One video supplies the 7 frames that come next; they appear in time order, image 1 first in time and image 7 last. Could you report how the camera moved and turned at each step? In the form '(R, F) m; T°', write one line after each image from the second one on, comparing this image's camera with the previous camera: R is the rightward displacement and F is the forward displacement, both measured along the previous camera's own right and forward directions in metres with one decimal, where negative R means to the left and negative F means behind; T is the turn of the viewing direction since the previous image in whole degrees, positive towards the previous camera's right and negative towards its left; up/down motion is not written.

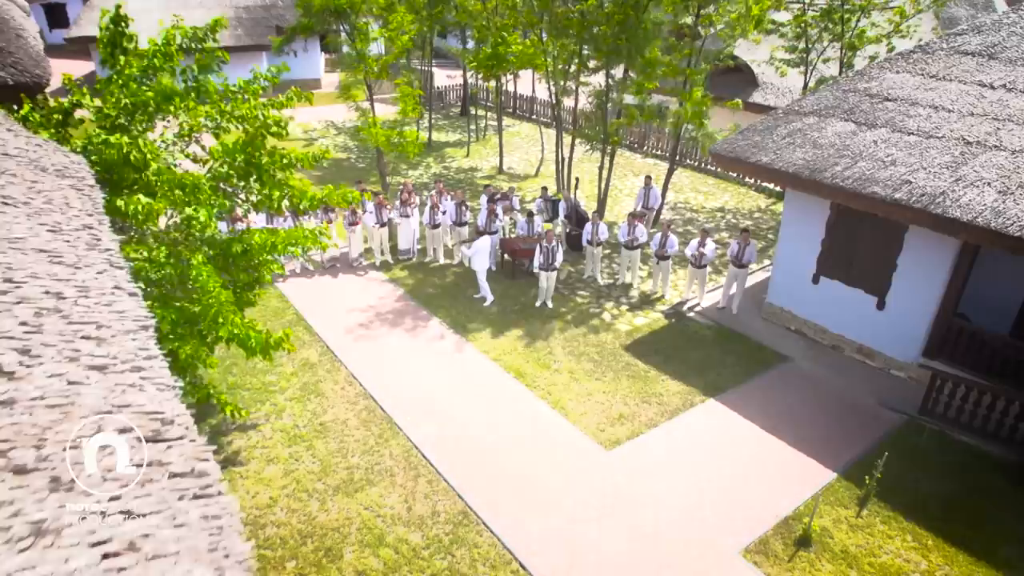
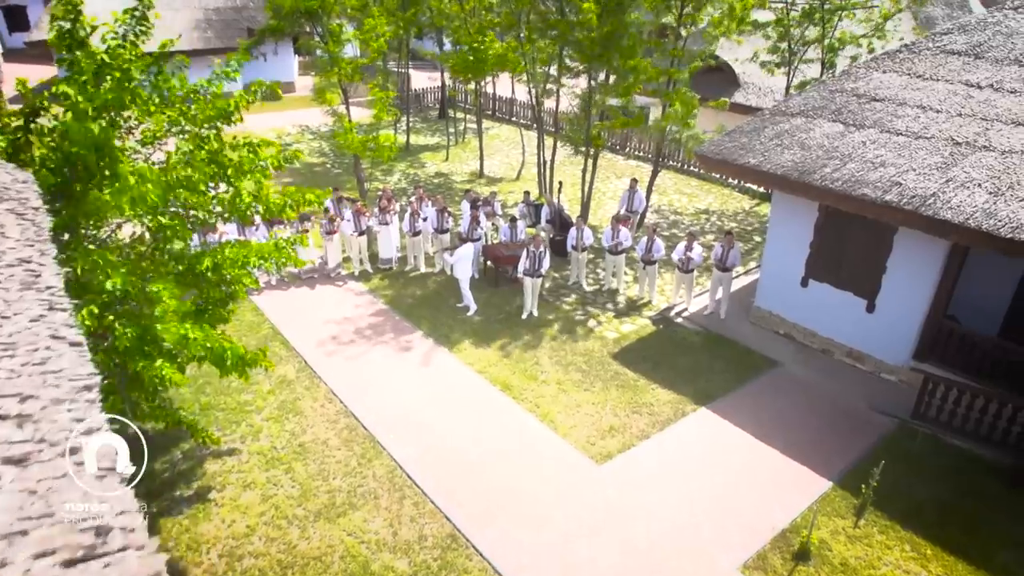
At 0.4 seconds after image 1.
(-0.1, +0.3) m; +2°
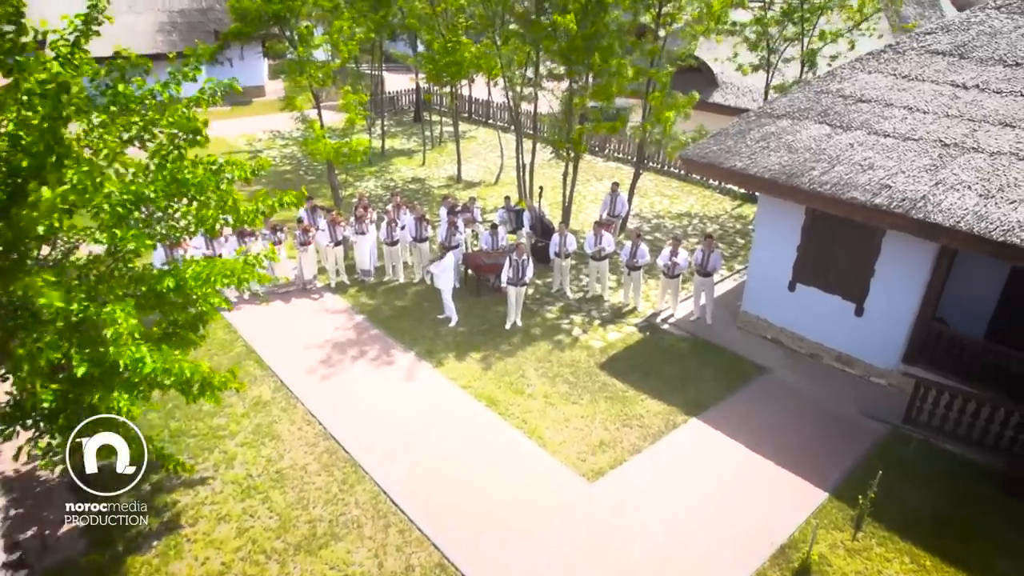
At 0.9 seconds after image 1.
(-0.1, +0.3) m; +2°
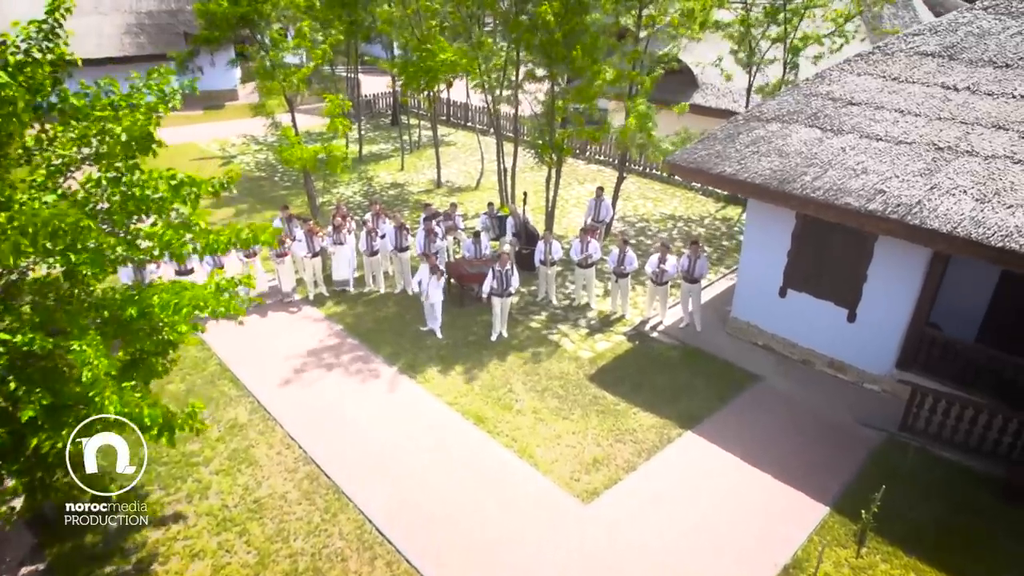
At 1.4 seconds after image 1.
(-0.1, +0.4) m; +2°
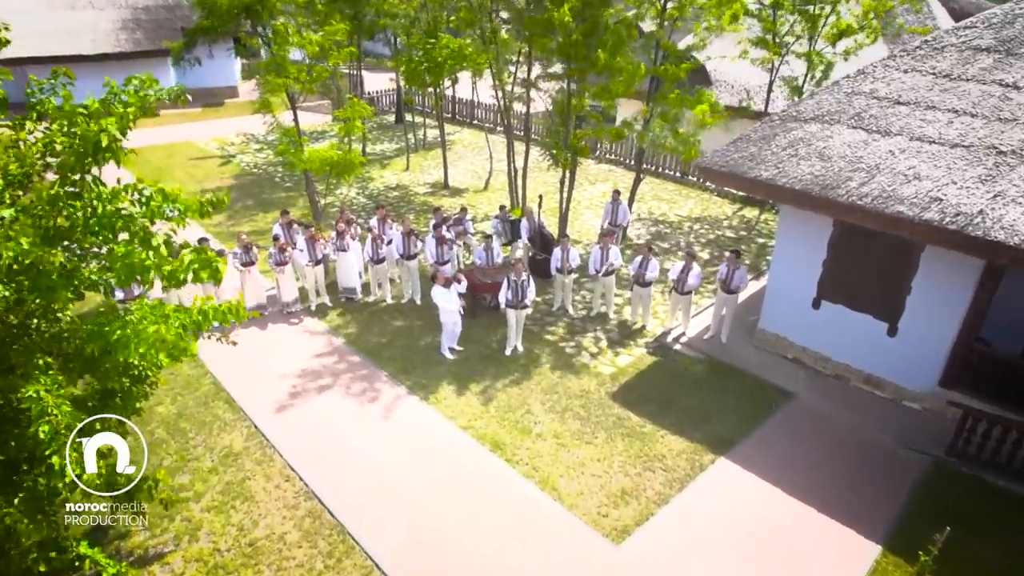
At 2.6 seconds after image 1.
(-0.3, +0.7) m; 0°
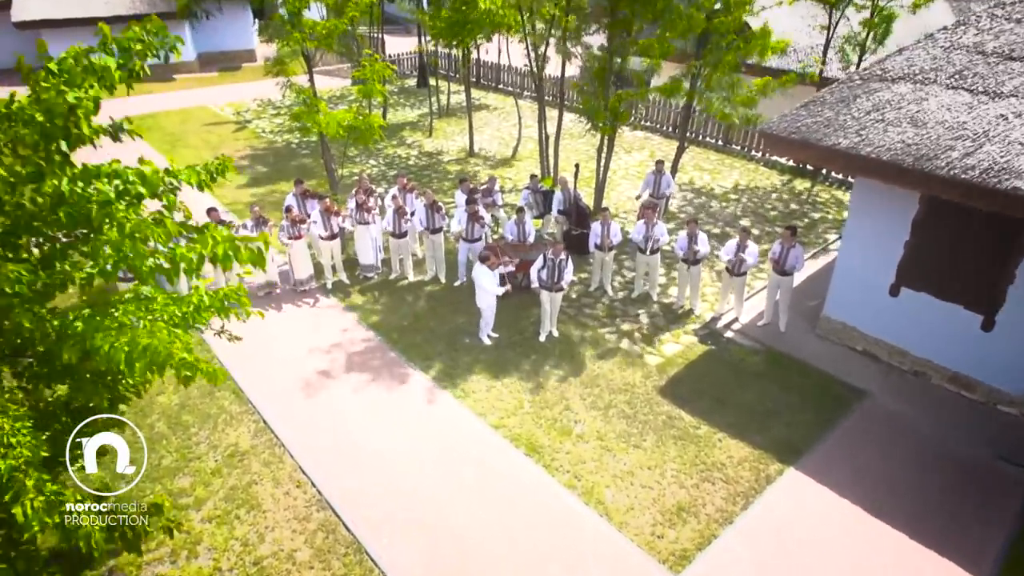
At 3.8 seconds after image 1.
(-0.2, +1.1) m; -2°
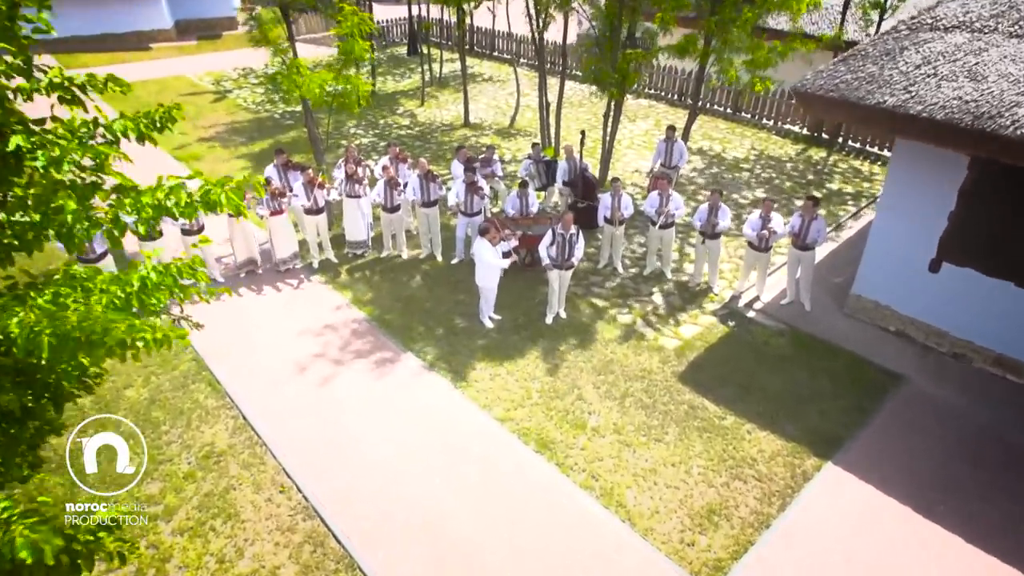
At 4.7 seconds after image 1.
(-0.2, +0.9) m; +1°
